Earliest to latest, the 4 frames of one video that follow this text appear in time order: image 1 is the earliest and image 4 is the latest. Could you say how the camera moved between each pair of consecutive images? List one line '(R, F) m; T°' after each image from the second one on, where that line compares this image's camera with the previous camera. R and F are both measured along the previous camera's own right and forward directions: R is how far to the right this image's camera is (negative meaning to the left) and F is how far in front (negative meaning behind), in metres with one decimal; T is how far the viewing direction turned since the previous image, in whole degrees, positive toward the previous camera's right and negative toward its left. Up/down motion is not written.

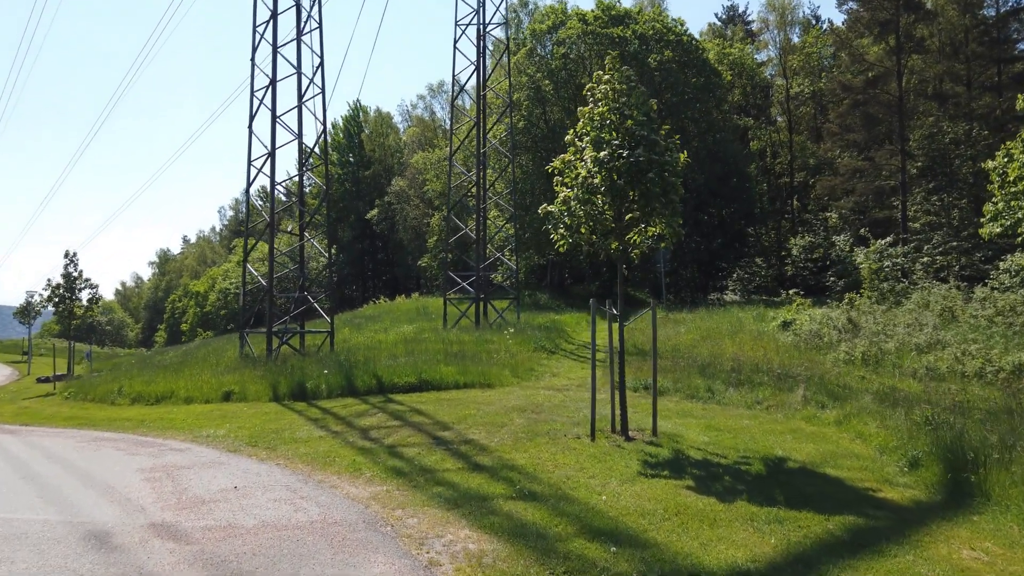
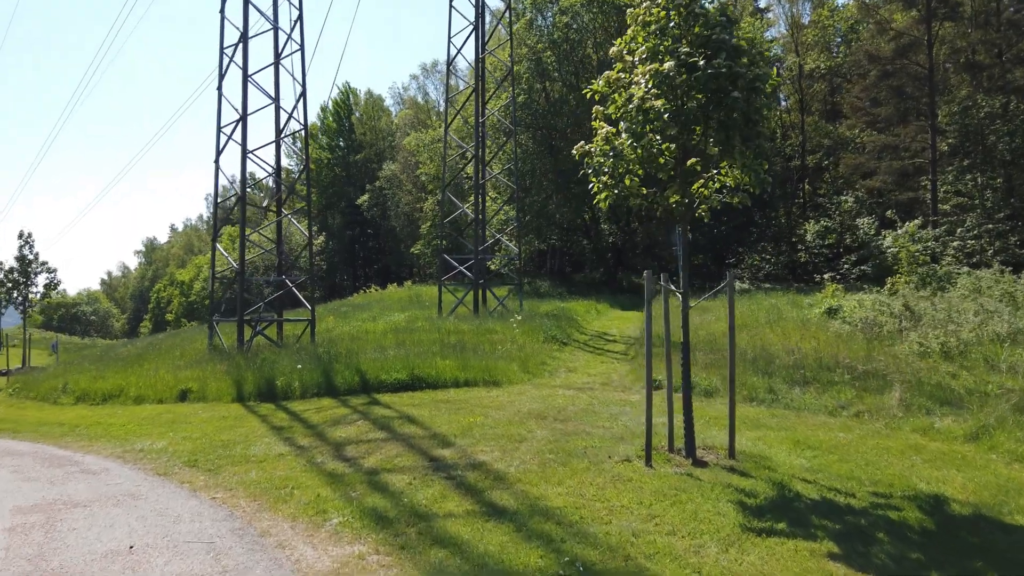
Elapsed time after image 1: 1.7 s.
(-0.3, +2.2) m; +1°
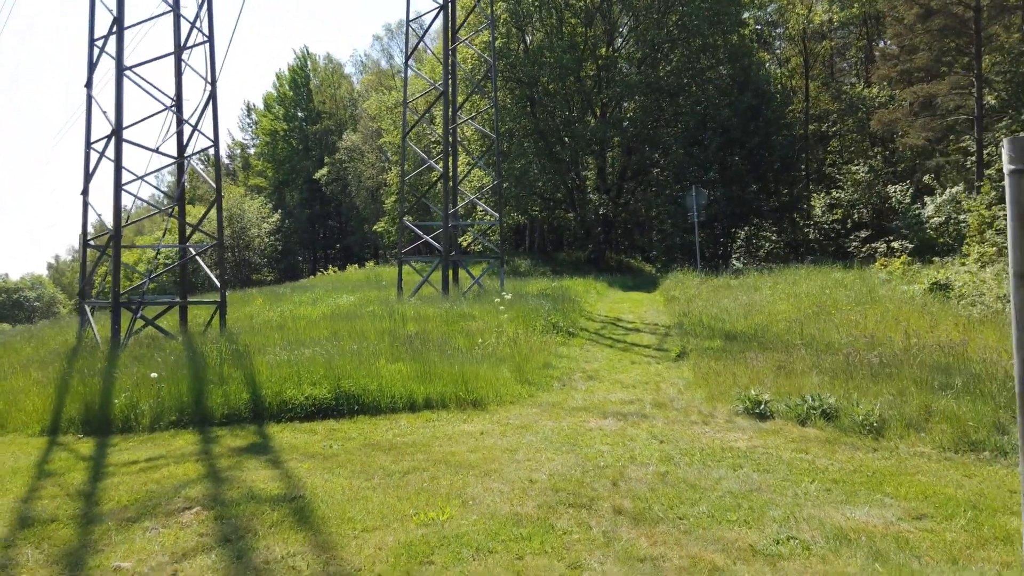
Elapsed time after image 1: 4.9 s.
(-0.2, +4.4) m; +2°
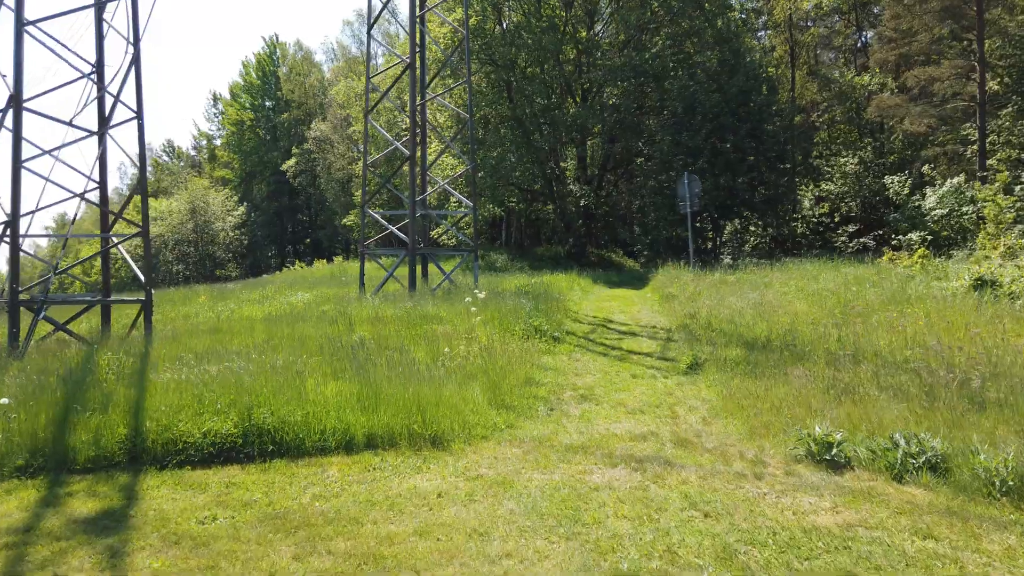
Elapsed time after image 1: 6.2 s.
(0.0, +1.7) m; +2°
